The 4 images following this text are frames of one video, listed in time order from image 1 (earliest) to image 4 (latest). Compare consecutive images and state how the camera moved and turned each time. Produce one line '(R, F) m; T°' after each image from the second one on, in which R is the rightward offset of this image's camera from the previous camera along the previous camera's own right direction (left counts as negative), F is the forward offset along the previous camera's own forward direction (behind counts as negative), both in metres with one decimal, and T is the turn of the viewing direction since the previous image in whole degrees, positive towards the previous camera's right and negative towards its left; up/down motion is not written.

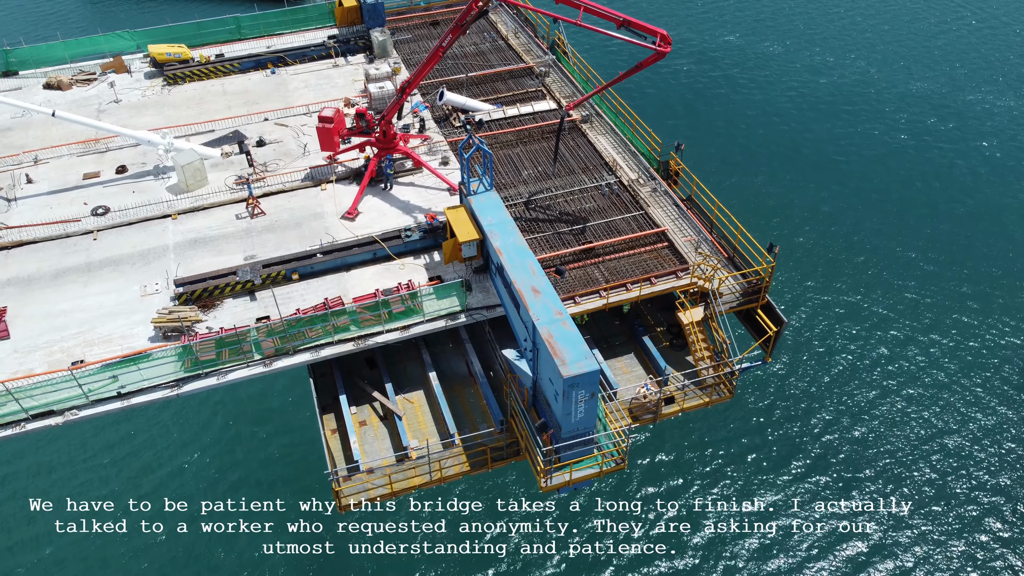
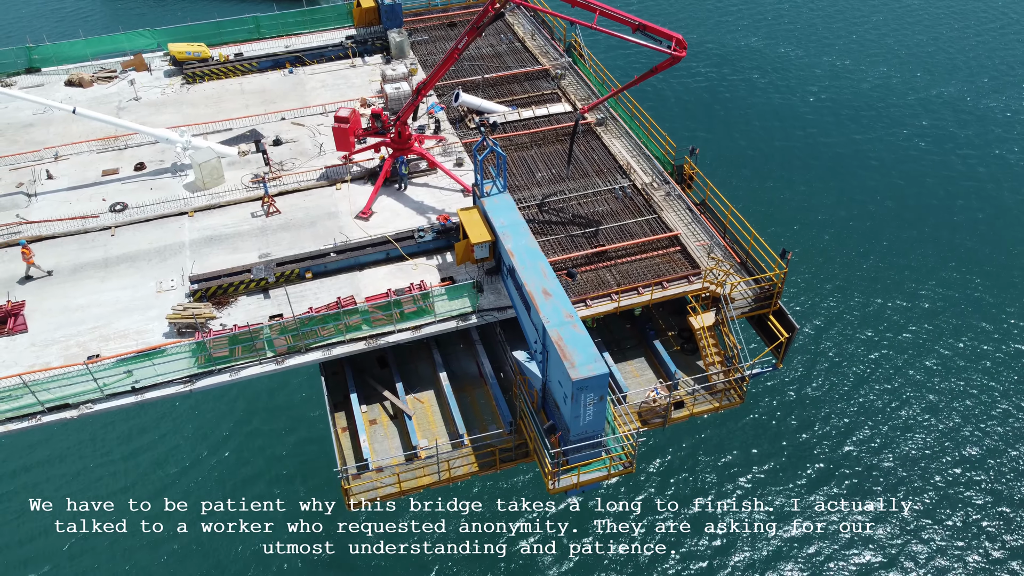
(+0.1, 0.0) m; -1°
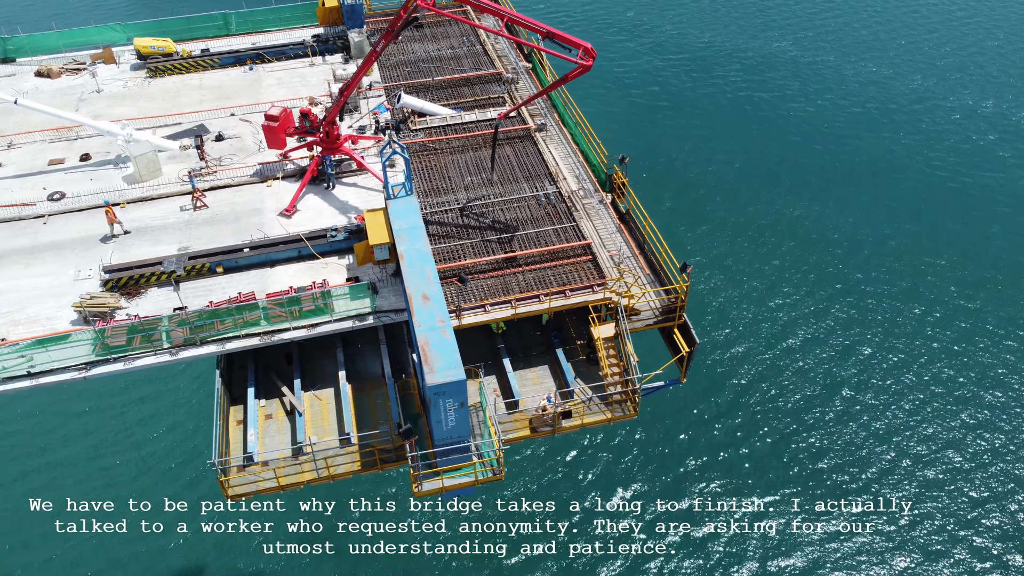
(+5.6, -0.1) m; -2°
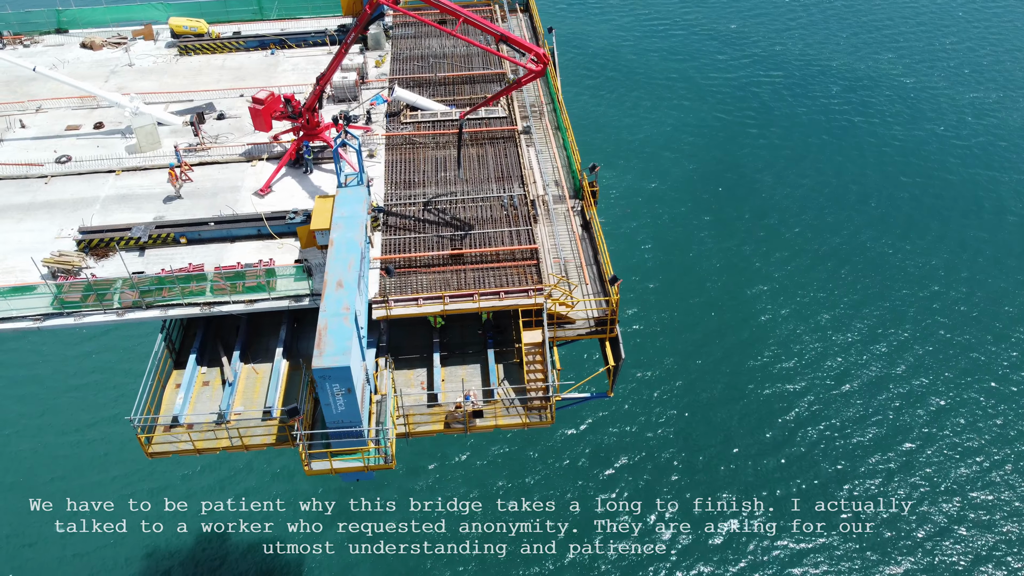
(+6.1, +0.1) m; -6°
